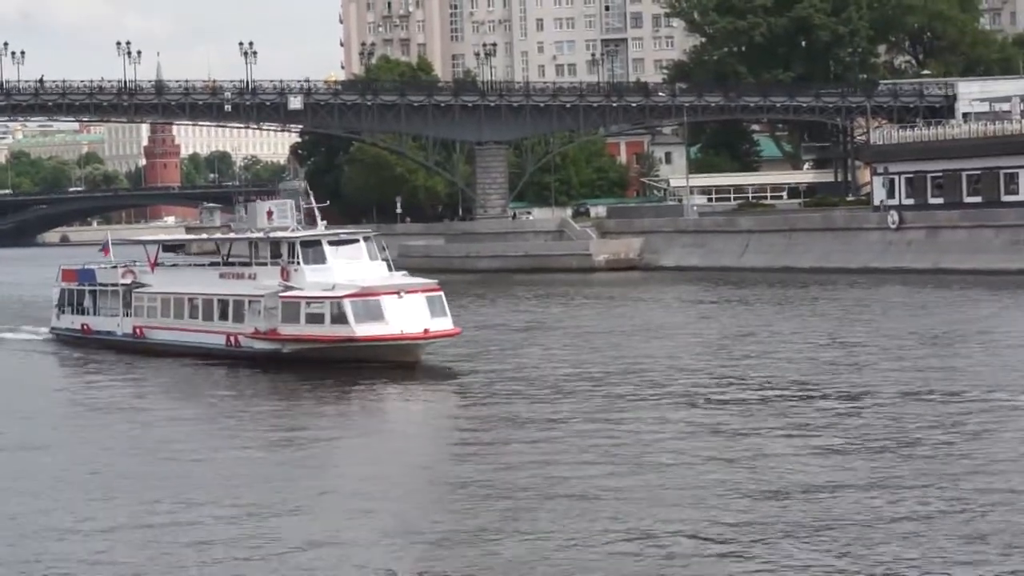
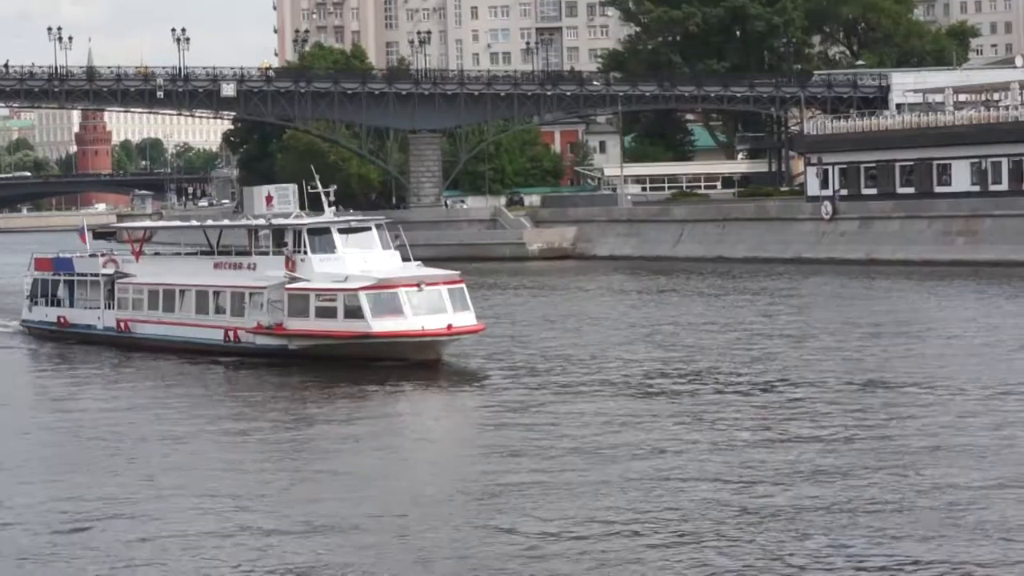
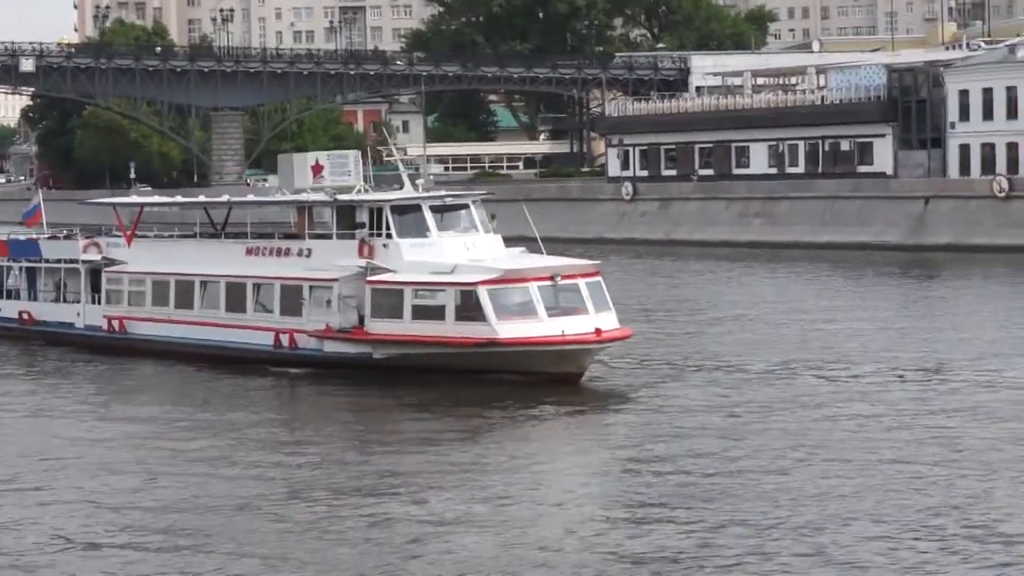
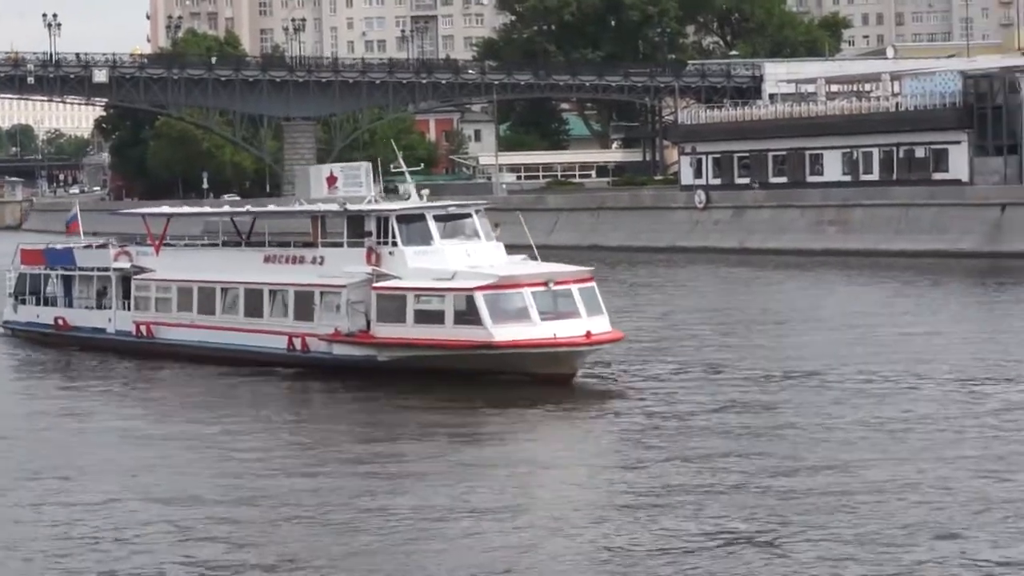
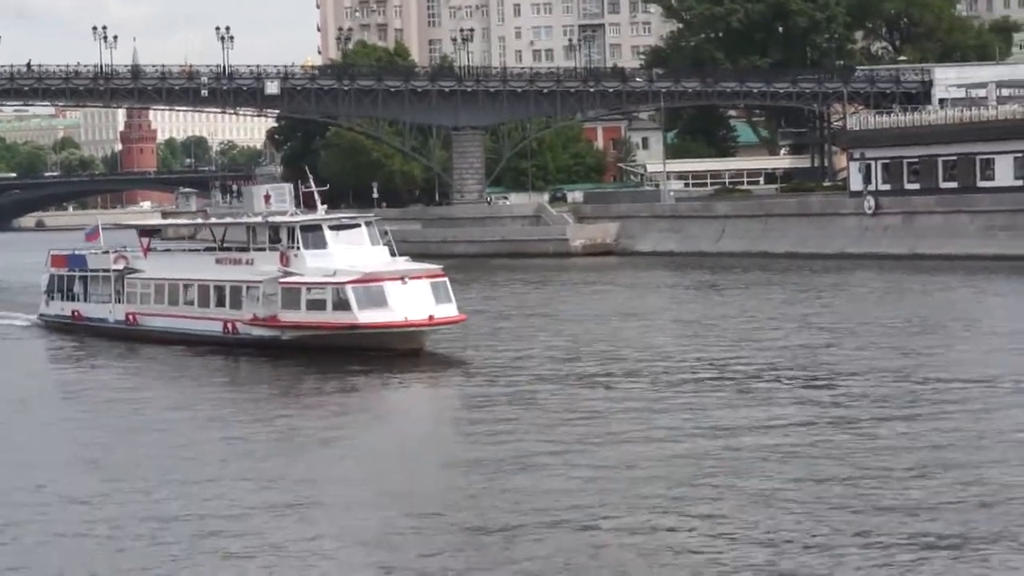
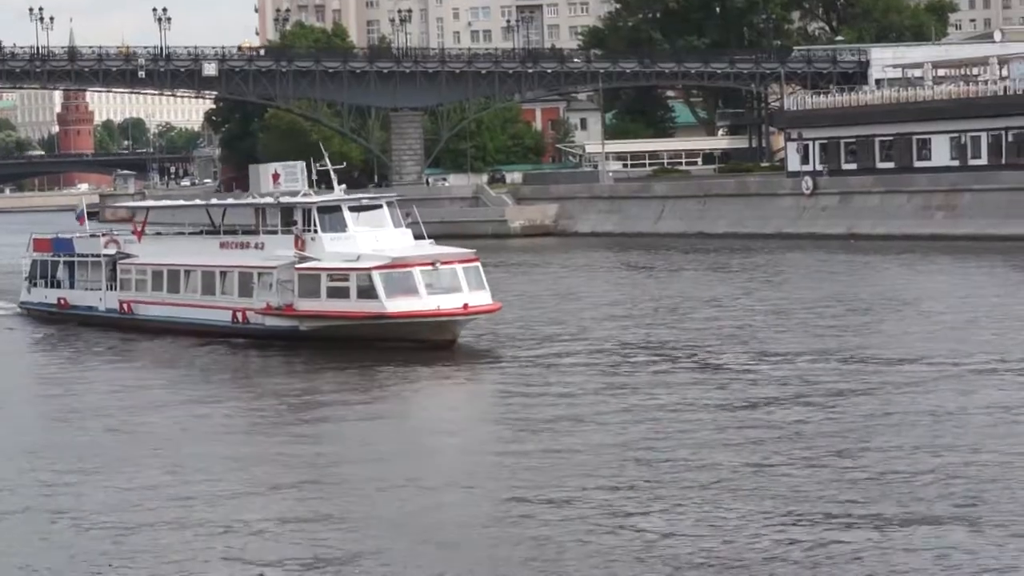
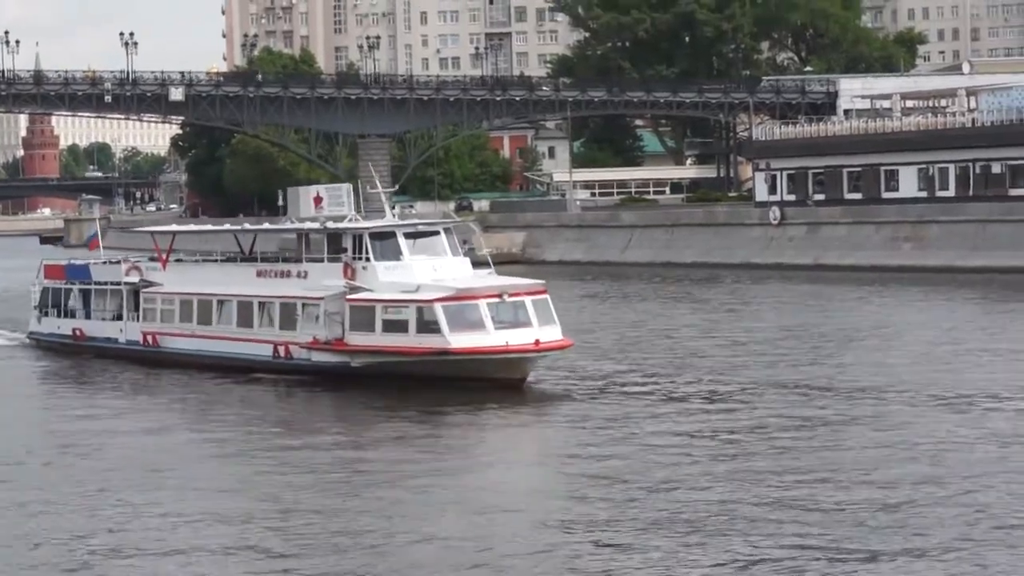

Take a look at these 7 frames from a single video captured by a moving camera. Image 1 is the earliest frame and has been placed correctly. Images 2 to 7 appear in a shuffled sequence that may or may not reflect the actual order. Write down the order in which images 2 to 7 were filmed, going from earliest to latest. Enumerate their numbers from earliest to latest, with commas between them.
5, 2, 6, 7, 4, 3
